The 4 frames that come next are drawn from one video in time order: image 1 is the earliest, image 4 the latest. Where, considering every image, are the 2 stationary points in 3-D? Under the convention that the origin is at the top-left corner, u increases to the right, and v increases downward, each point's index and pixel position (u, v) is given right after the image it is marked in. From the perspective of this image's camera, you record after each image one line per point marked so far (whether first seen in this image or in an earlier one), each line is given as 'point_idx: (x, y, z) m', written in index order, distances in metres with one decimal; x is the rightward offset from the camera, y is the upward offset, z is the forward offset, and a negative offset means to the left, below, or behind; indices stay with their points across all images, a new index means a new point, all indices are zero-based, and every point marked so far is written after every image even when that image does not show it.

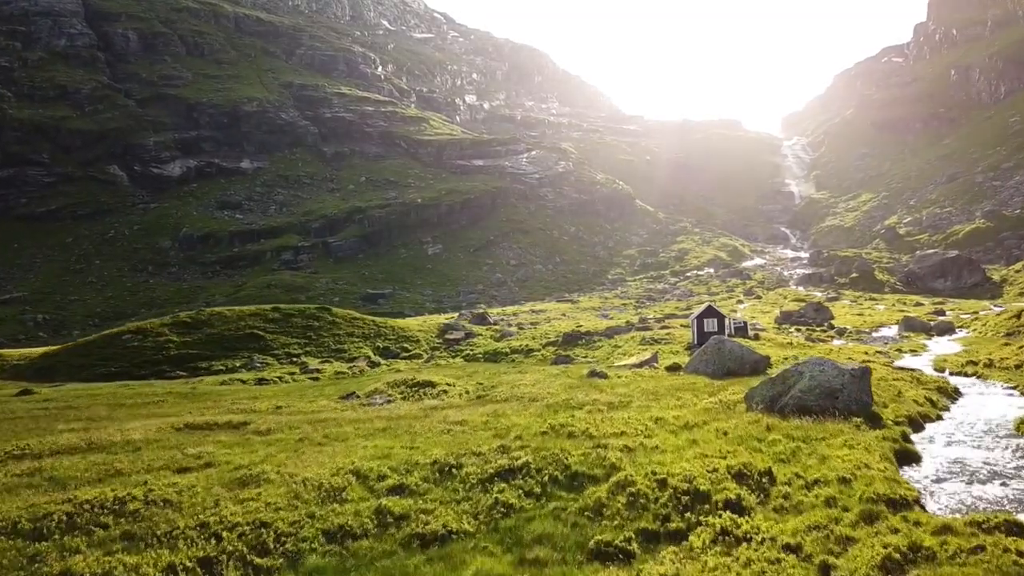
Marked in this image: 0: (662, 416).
0: (+5.2, -4.5, +20.0) m
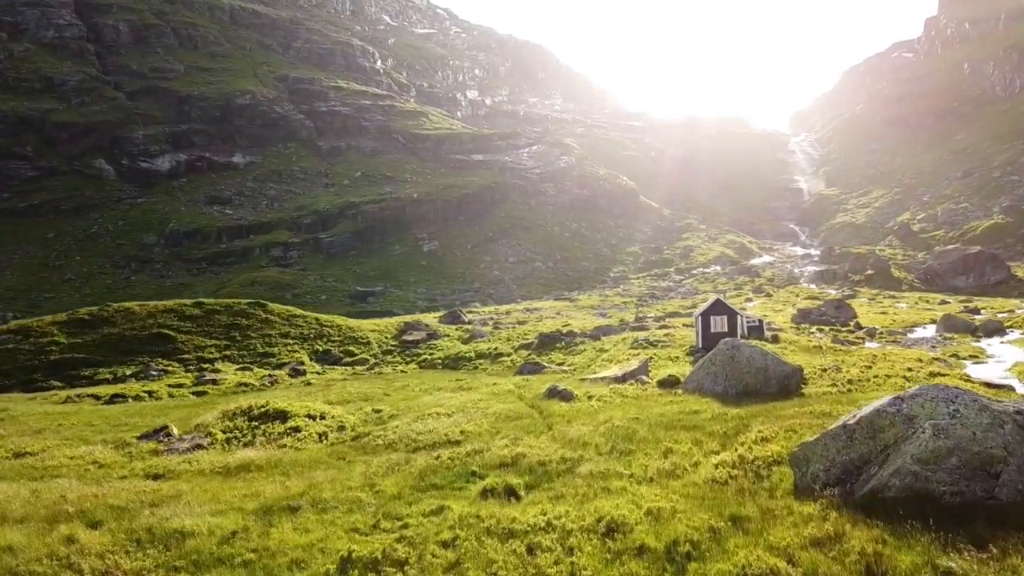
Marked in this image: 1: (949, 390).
0: (+1.9, -3.8, +9.5) m
1: (+8.2, -1.9, +10.8) m
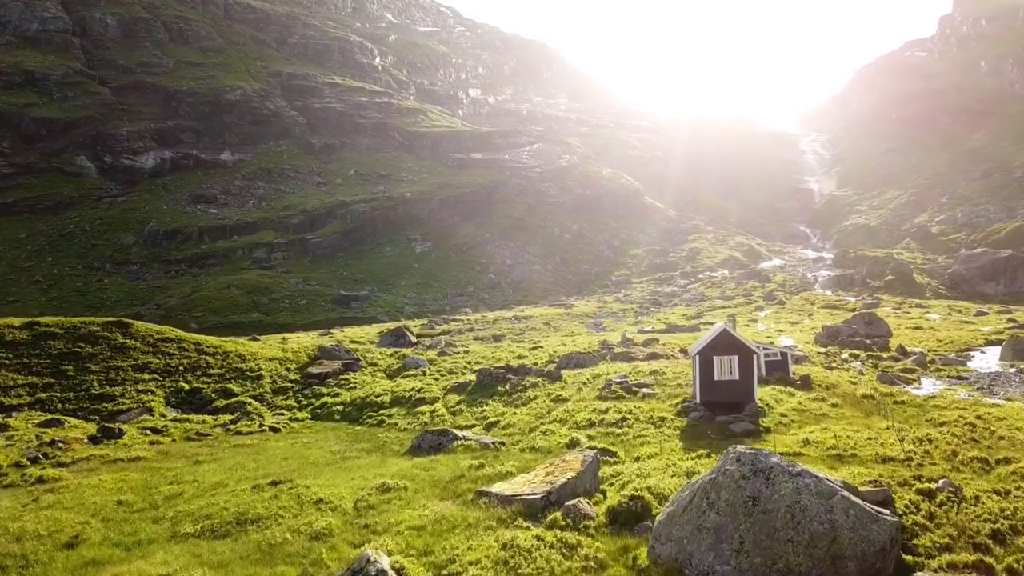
0: (-3.1, -4.9, -4.0) m
1: (+3.3, -3.0, -2.7) m
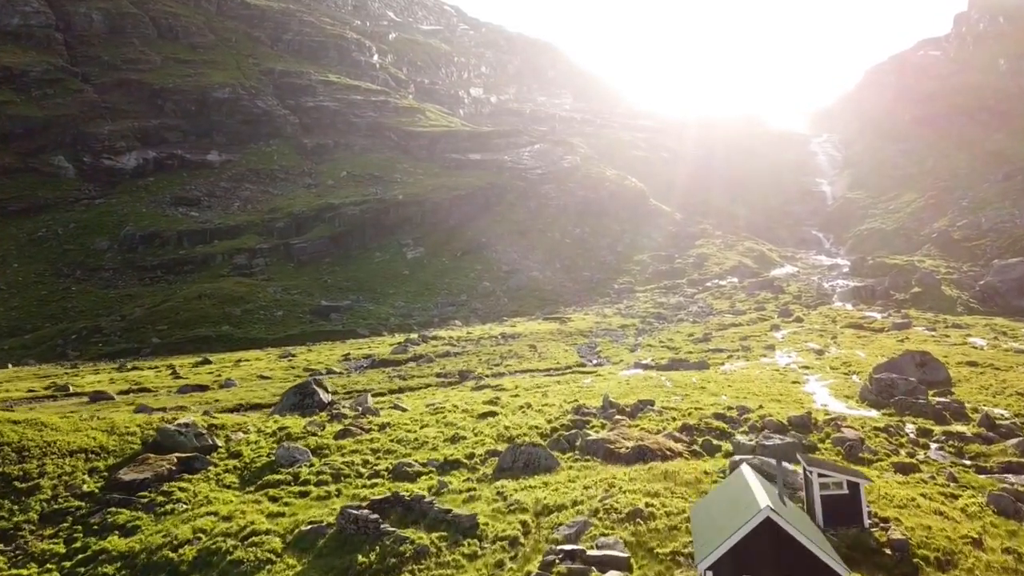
0: (-7.8, -8.0, -18.4) m
1: (-1.5, -6.1, -17.2) m
